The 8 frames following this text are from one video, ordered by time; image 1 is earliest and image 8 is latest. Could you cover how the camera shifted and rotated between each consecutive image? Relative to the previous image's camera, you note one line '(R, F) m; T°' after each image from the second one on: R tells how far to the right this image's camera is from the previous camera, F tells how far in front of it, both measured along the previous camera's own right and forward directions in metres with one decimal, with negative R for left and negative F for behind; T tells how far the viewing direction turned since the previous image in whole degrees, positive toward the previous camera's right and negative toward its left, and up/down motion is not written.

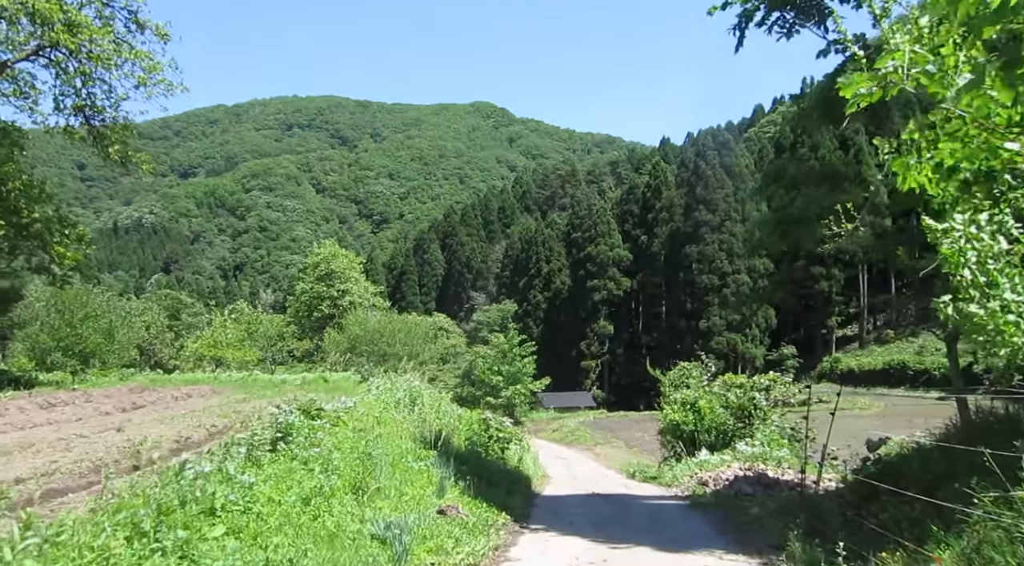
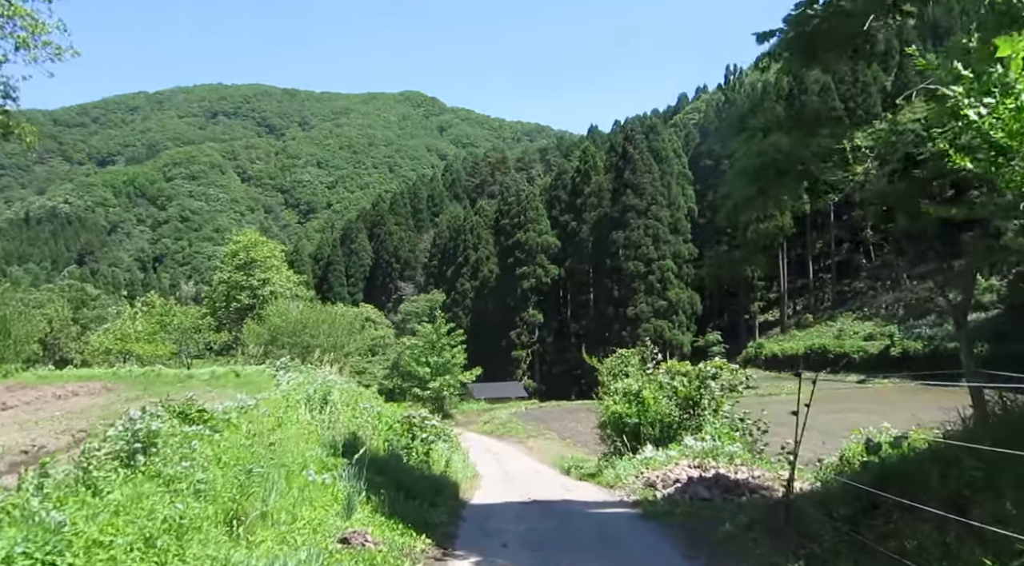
(+0.1, +1.1) m; +4°
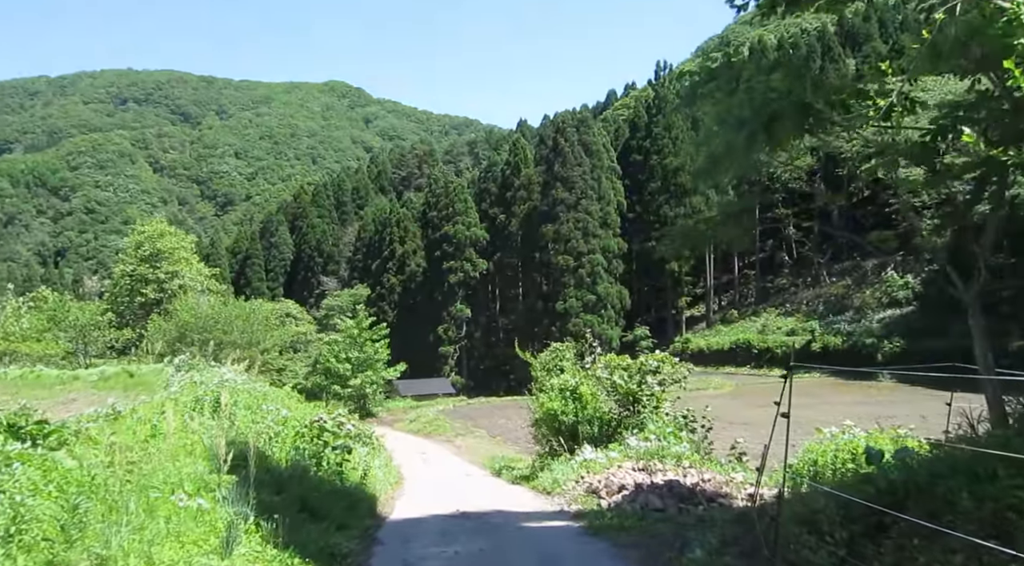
(0.0, +1.0) m; +5°
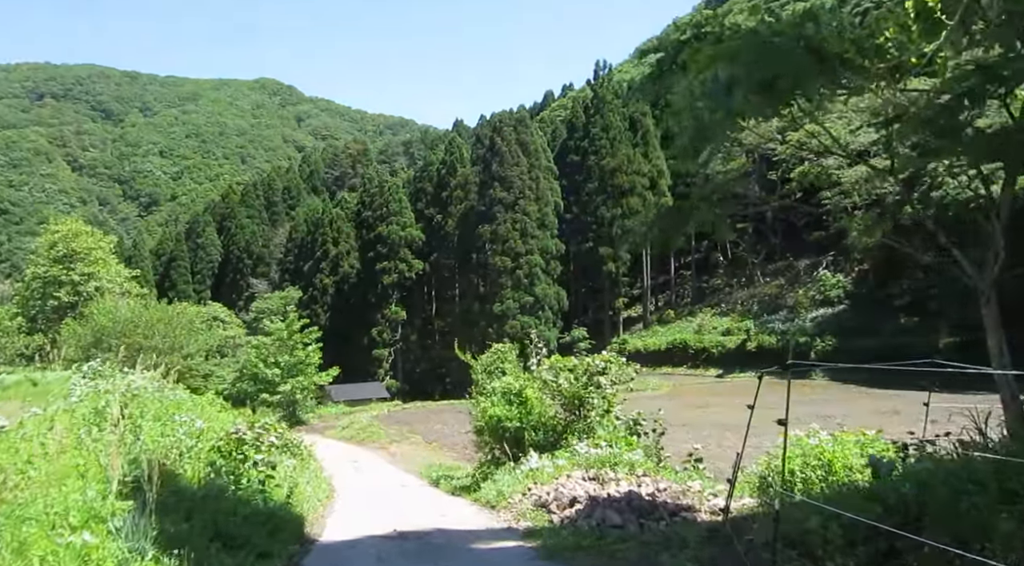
(-0.1, +0.6) m; +4°
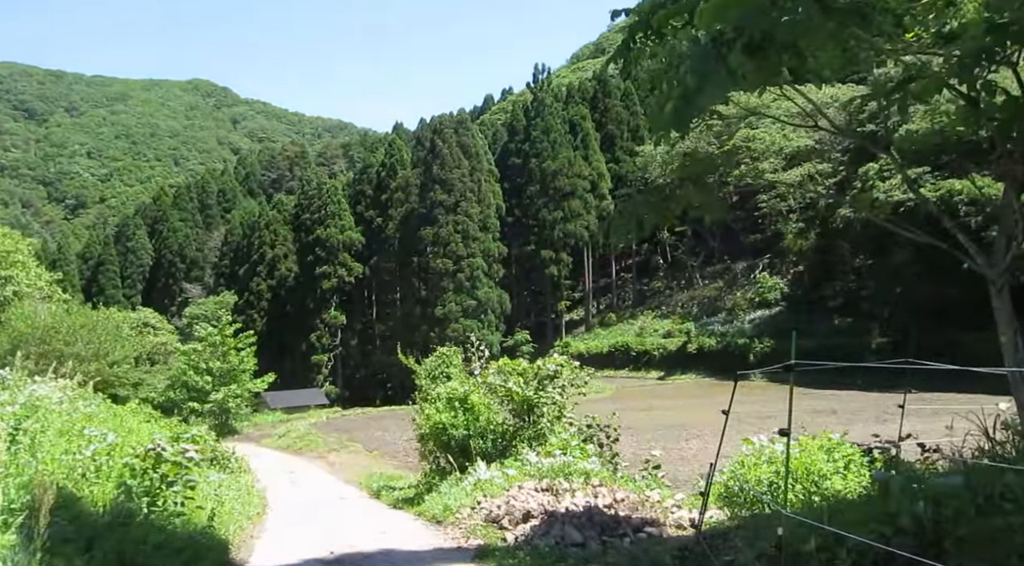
(0.0, +0.5) m; +4°
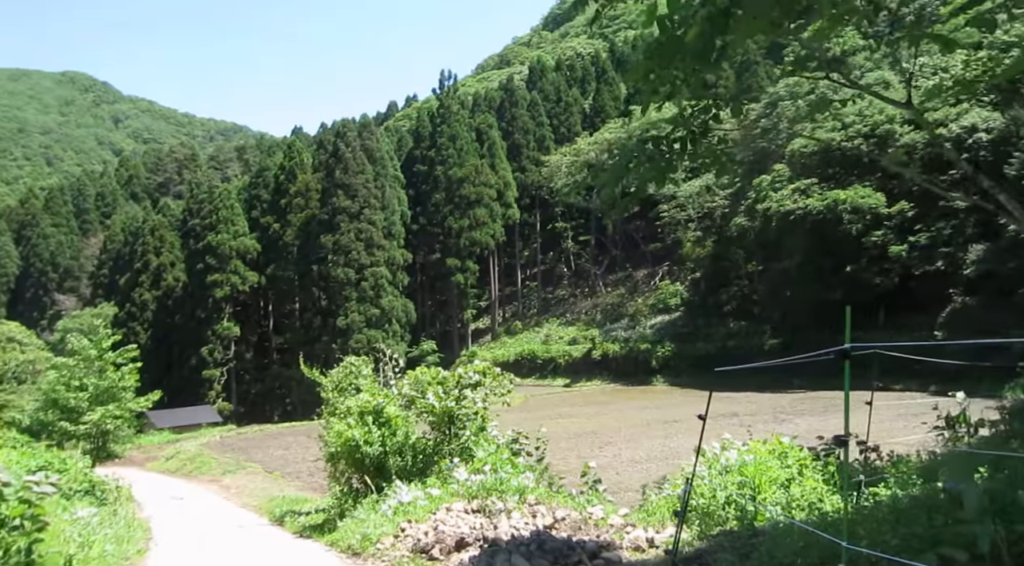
(-0.2, +0.8) m; +6°
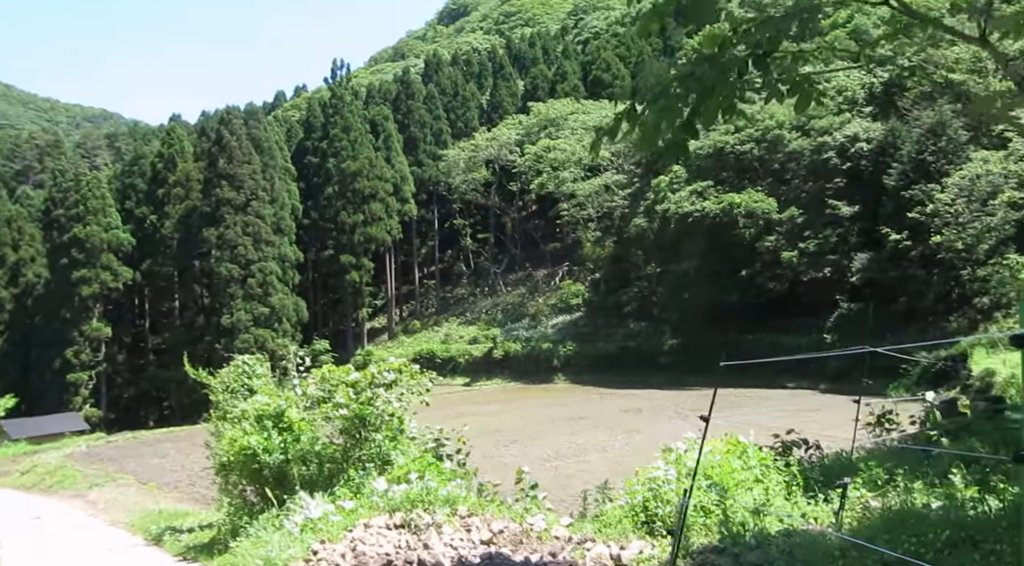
(-0.3, +0.9) m; +7°
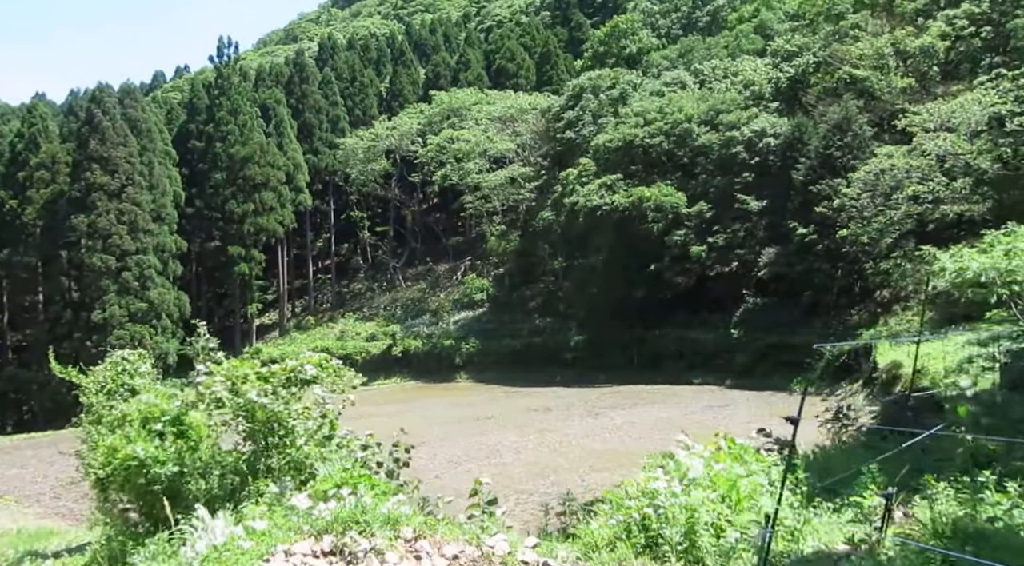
(-0.4, +1.0) m; +7°
